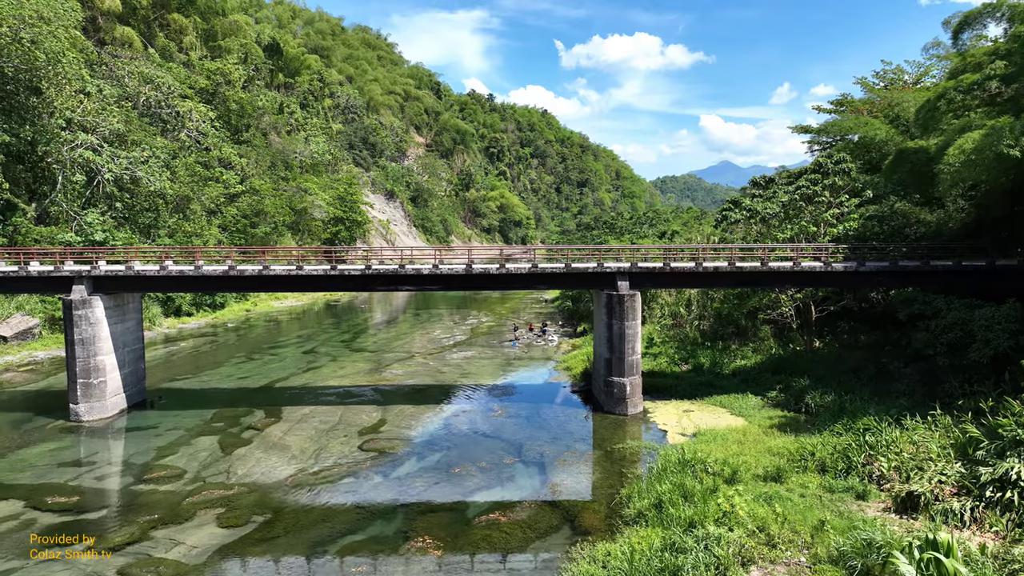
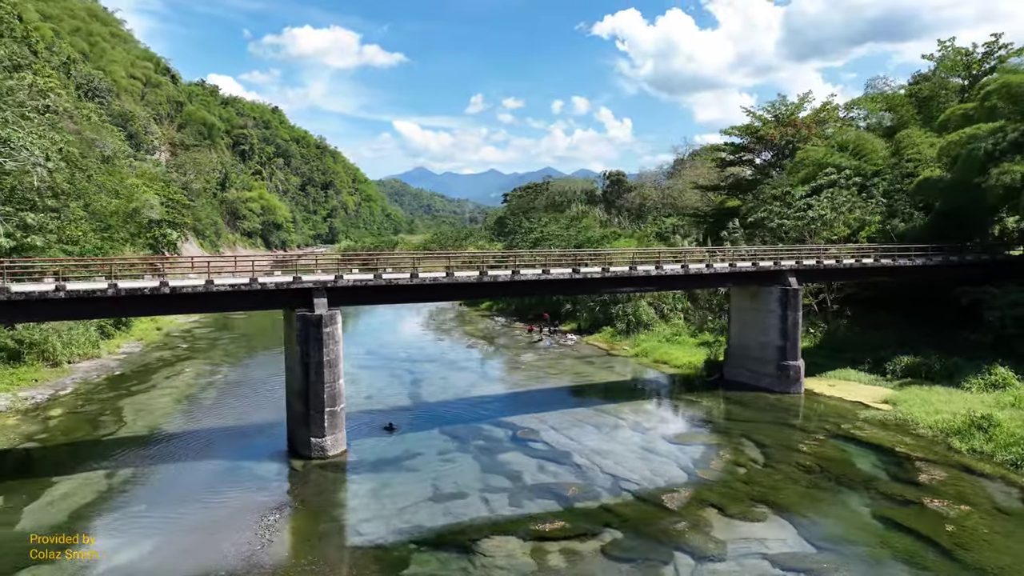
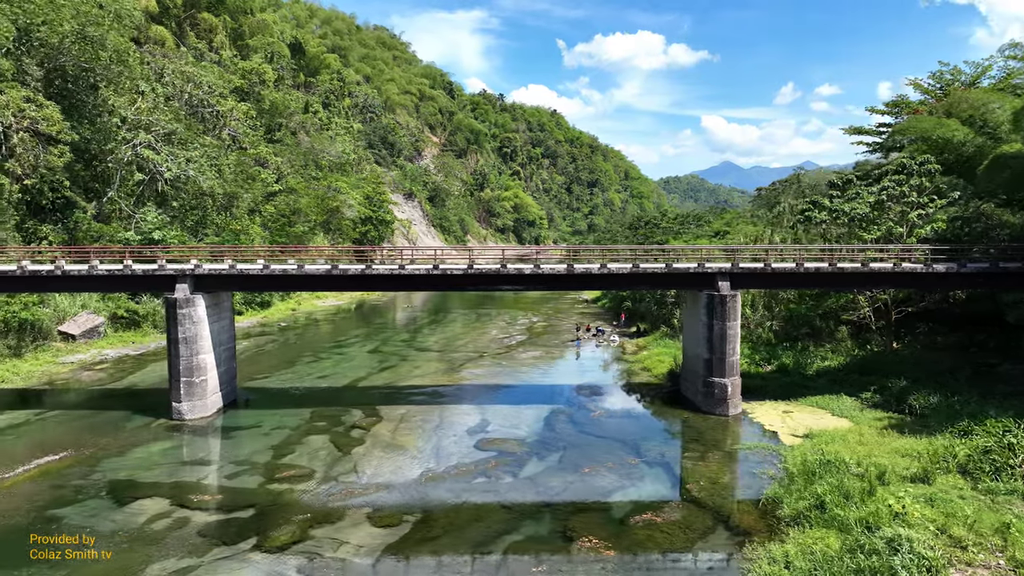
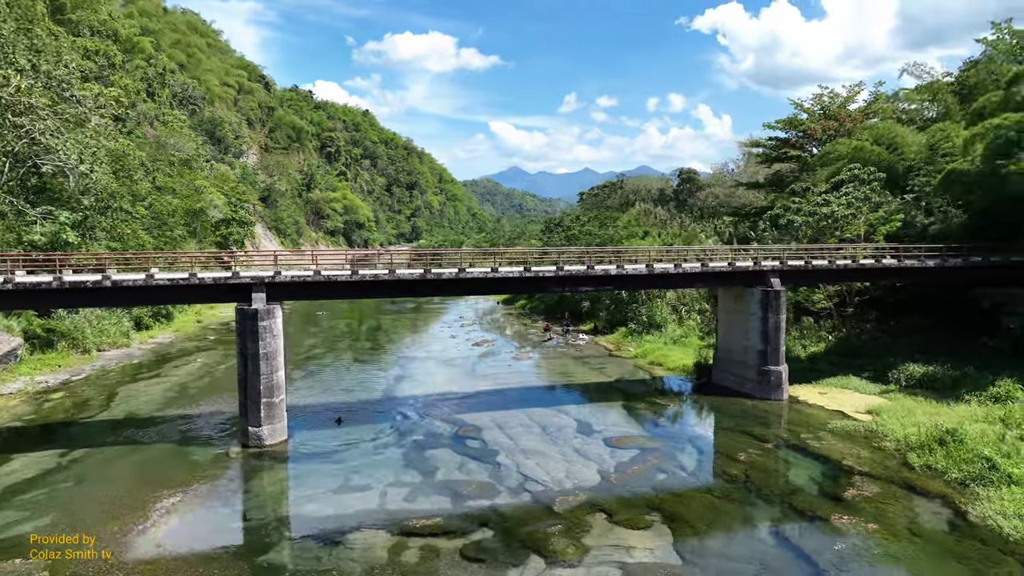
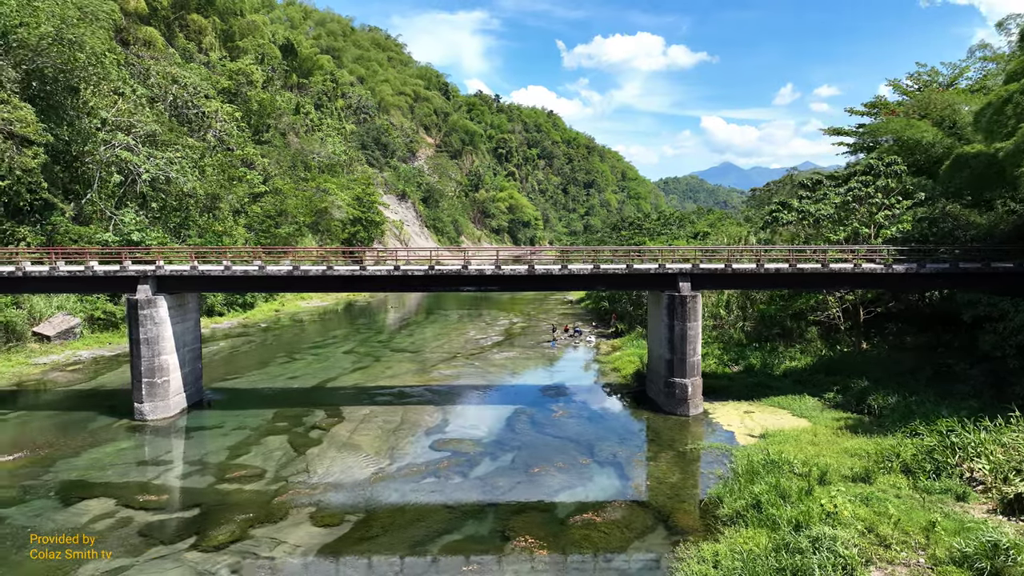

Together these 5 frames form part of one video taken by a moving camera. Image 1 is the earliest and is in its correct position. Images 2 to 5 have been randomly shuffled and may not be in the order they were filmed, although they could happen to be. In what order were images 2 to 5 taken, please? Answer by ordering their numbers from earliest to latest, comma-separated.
5, 3, 4, 2
